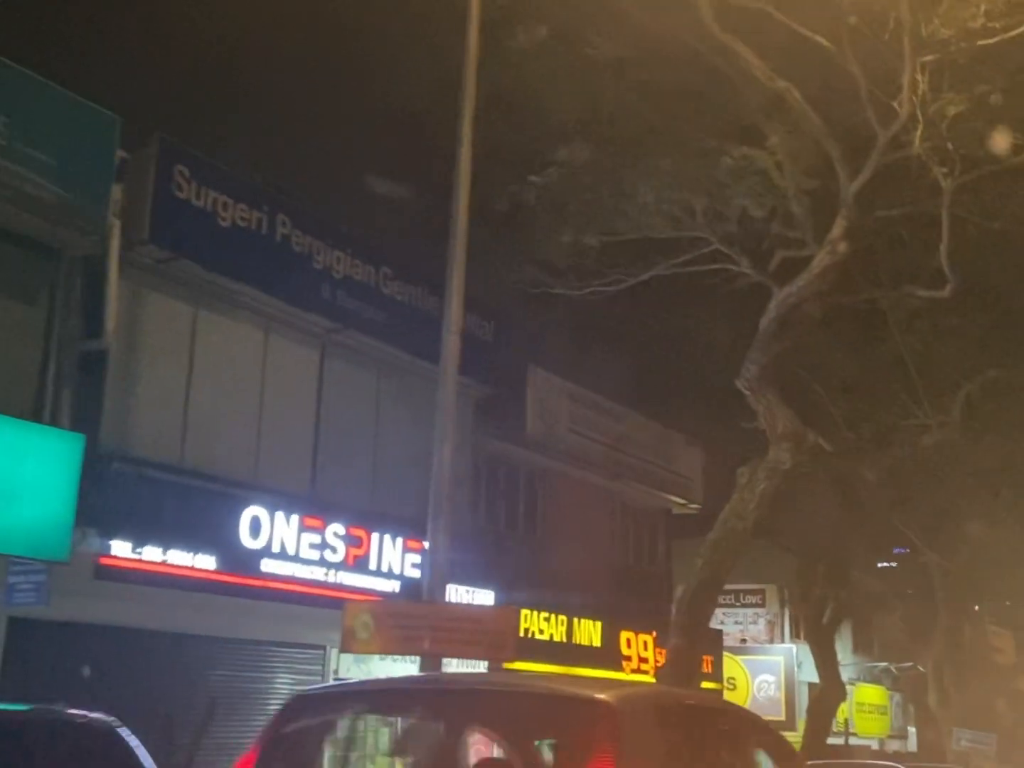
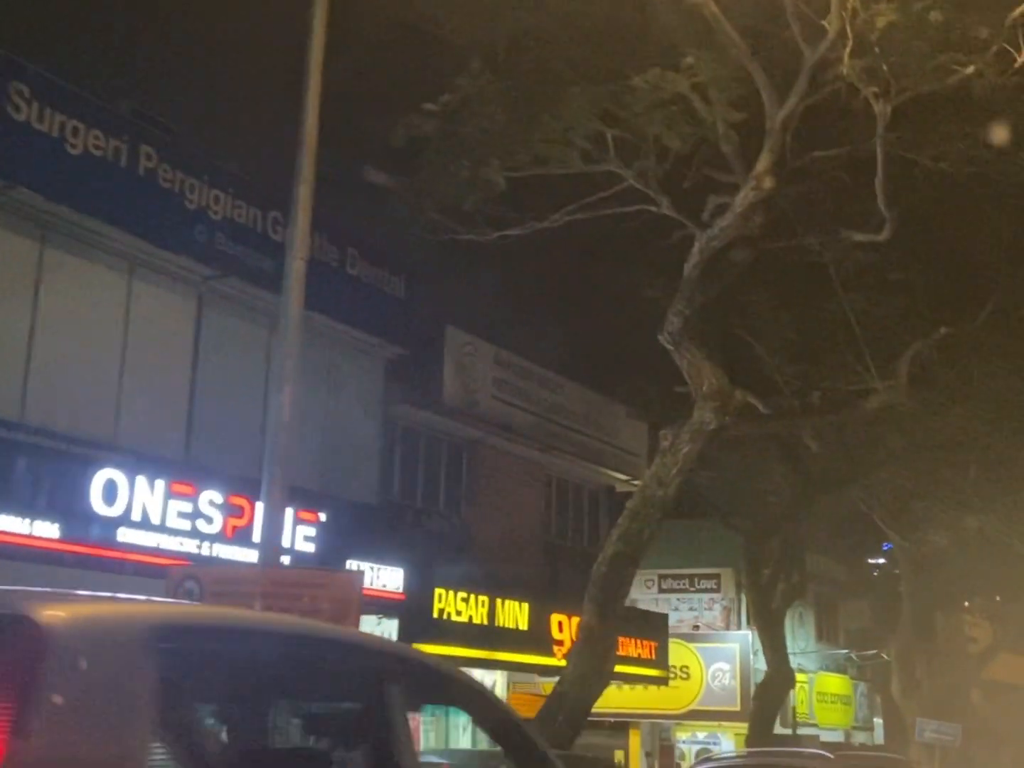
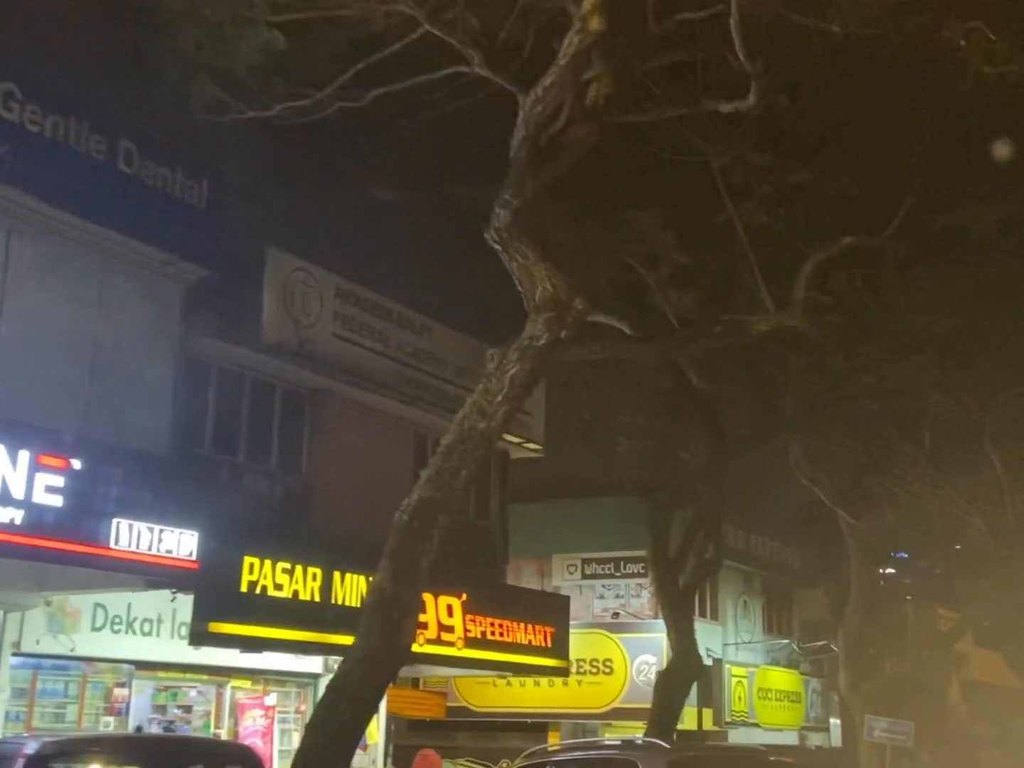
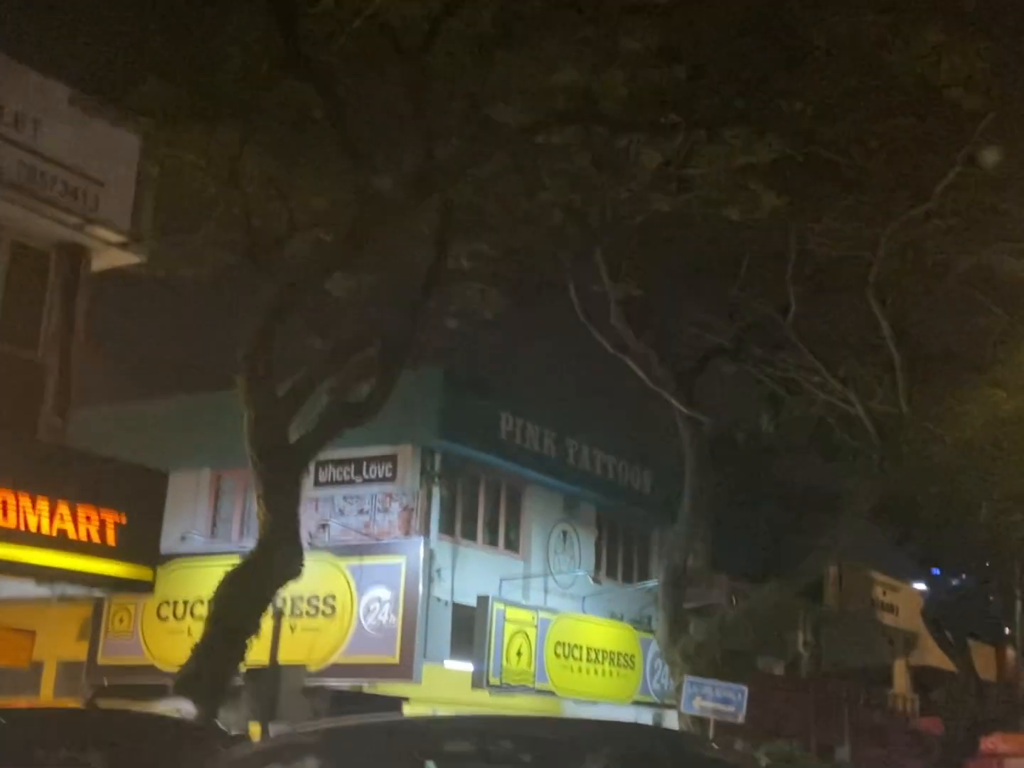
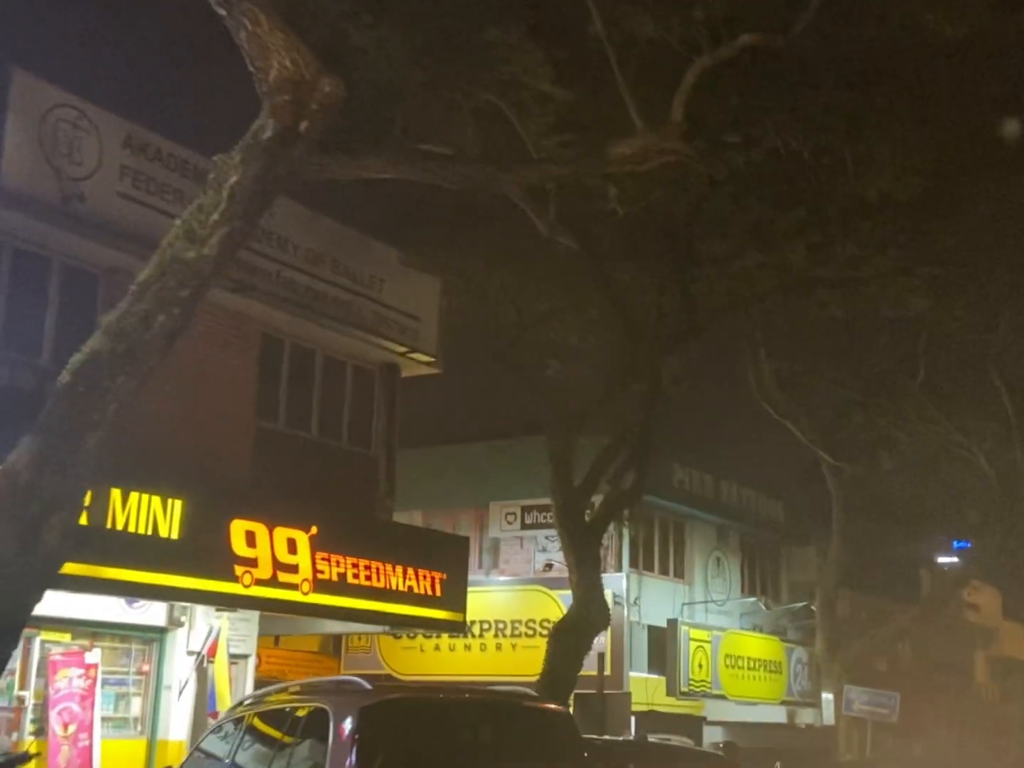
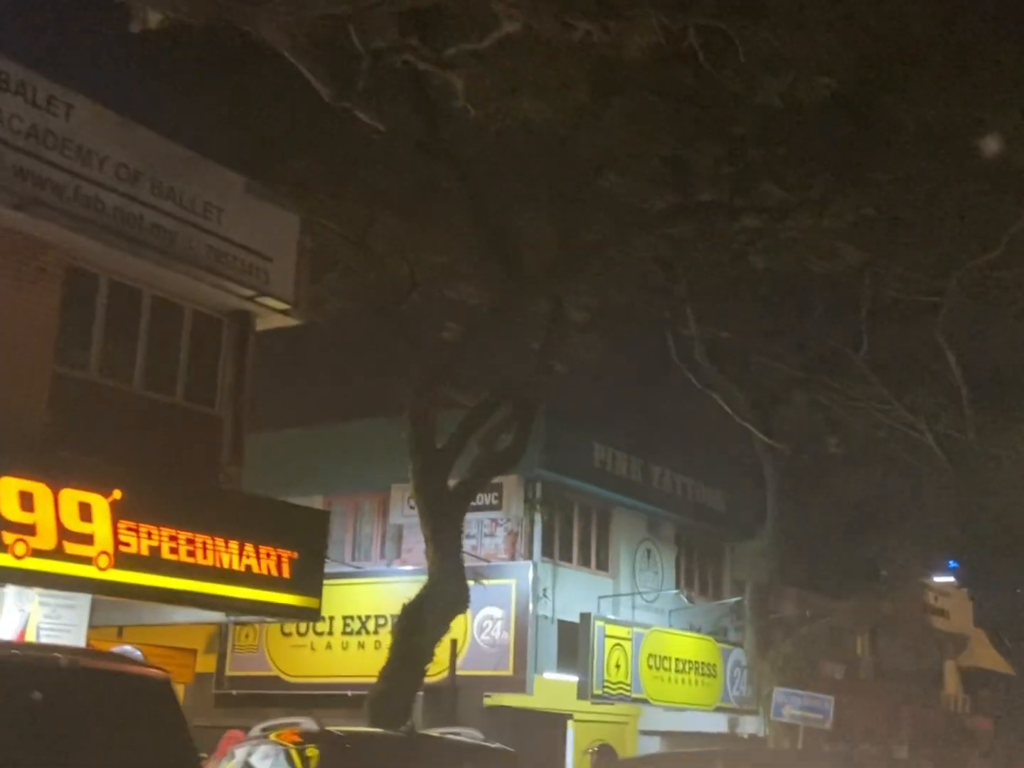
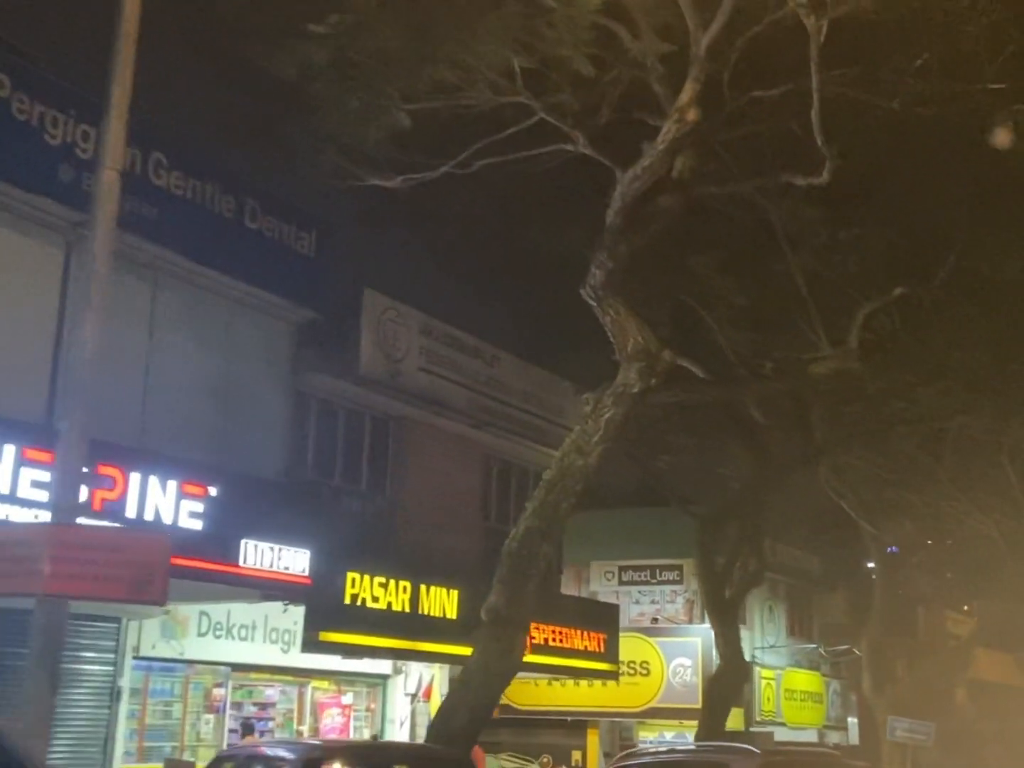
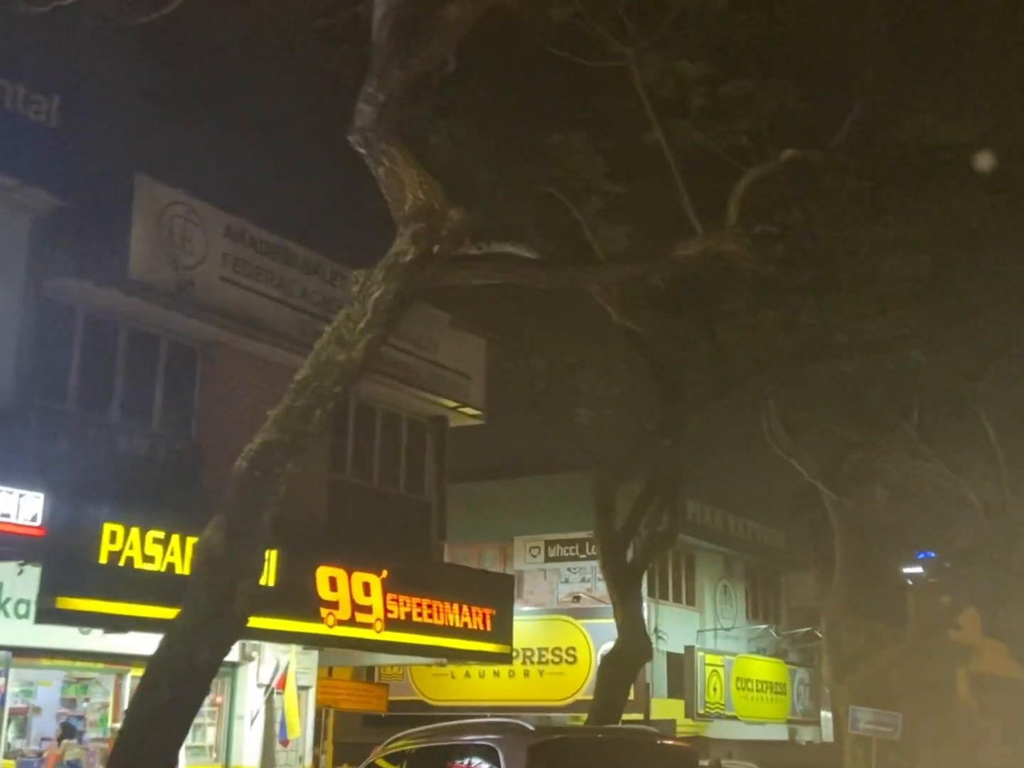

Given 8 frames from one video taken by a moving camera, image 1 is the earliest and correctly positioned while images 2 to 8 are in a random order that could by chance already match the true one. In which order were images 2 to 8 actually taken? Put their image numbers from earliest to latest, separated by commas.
2, 7, 3, 8, 5, 6, 4
